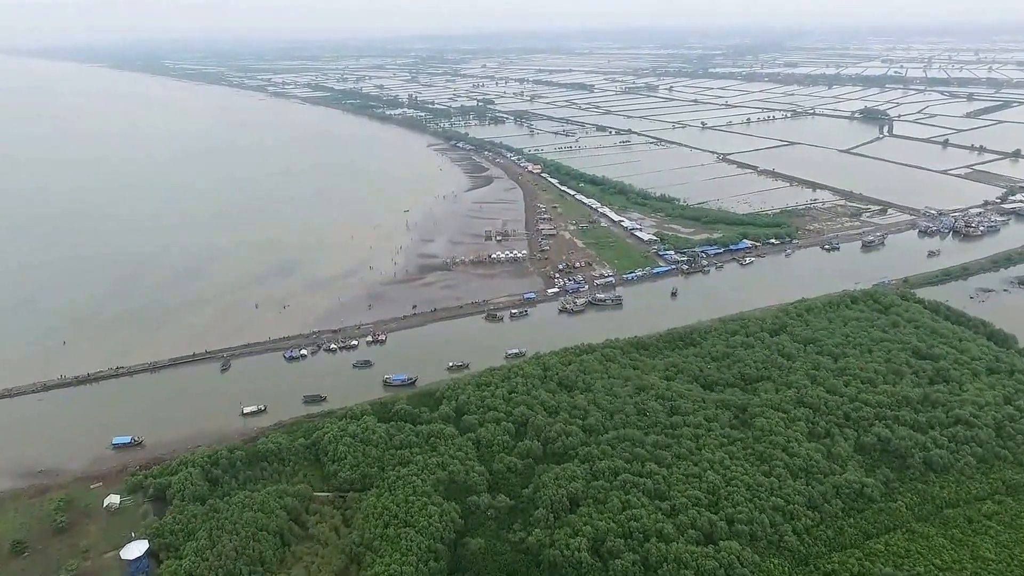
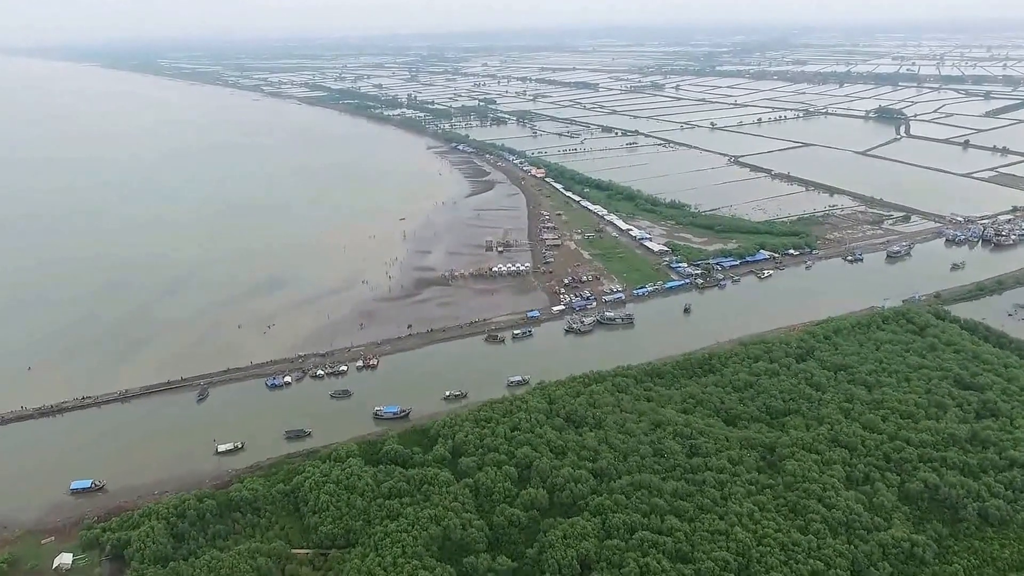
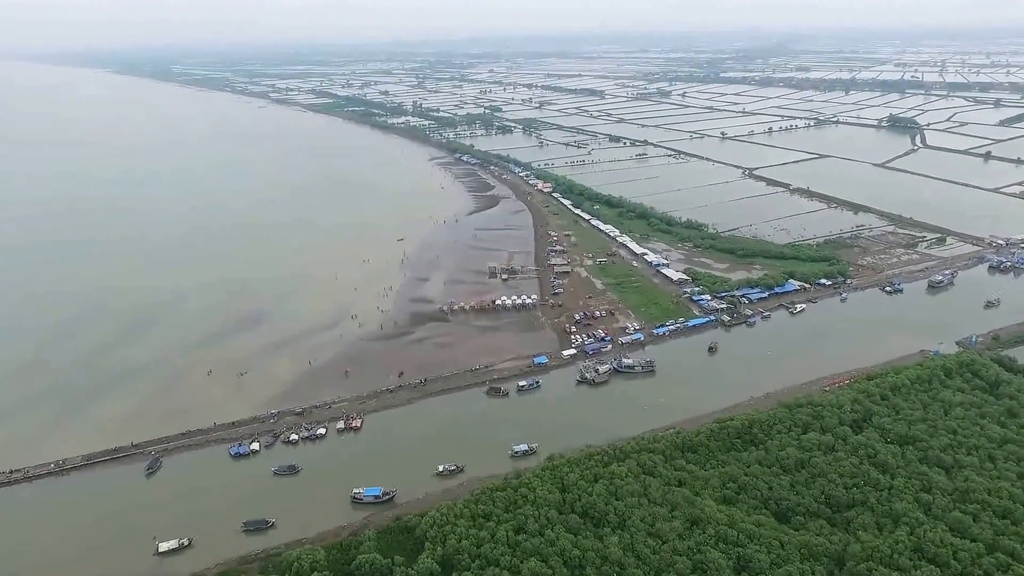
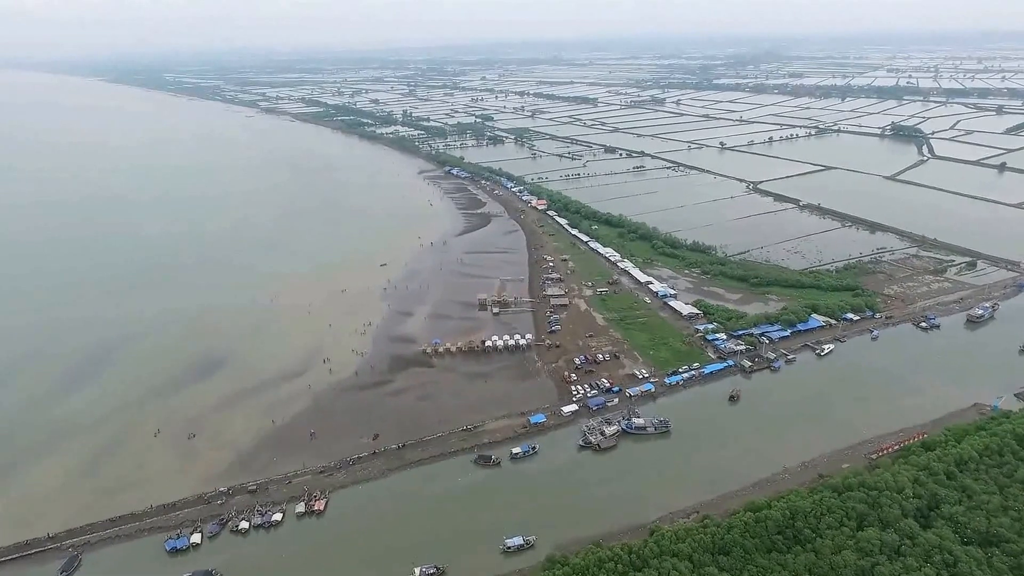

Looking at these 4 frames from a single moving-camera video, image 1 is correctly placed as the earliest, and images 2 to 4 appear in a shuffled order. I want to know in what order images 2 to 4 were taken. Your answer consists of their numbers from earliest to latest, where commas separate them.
2, 3, 4
